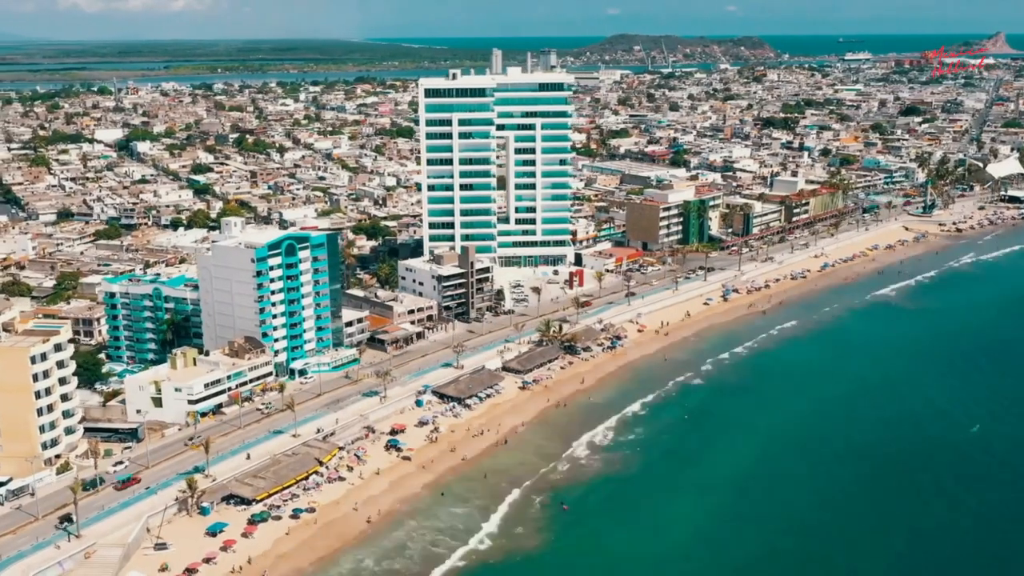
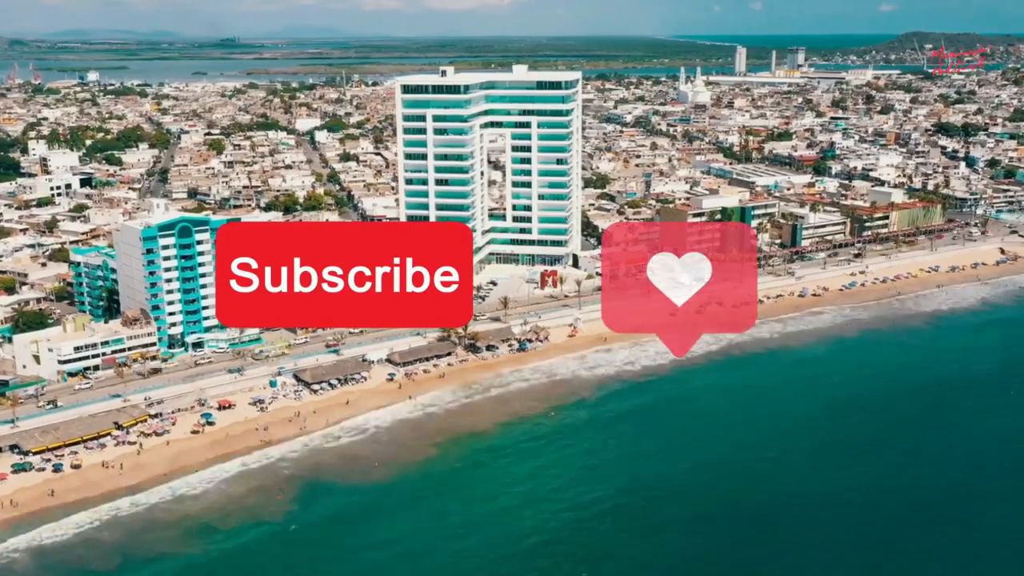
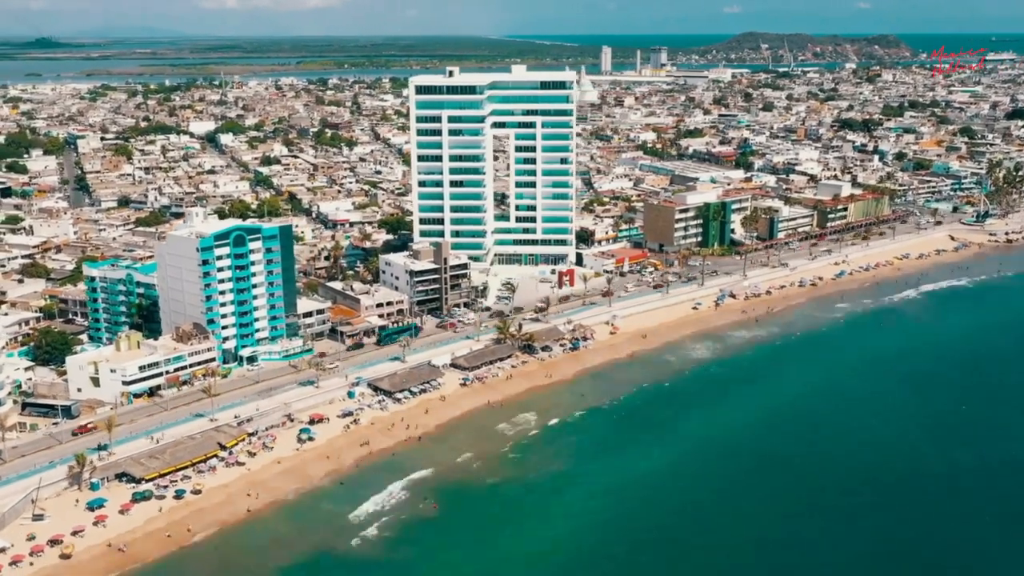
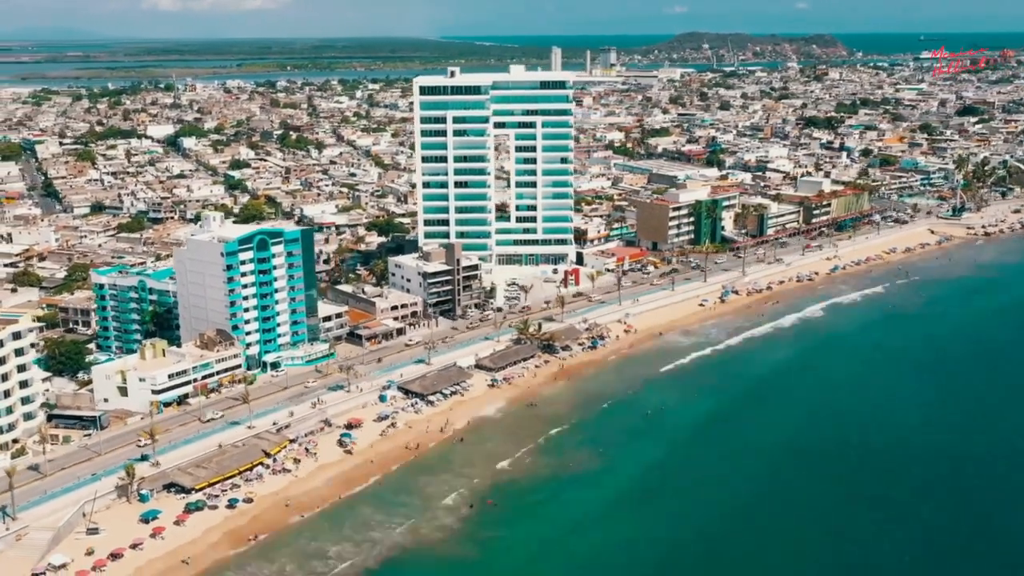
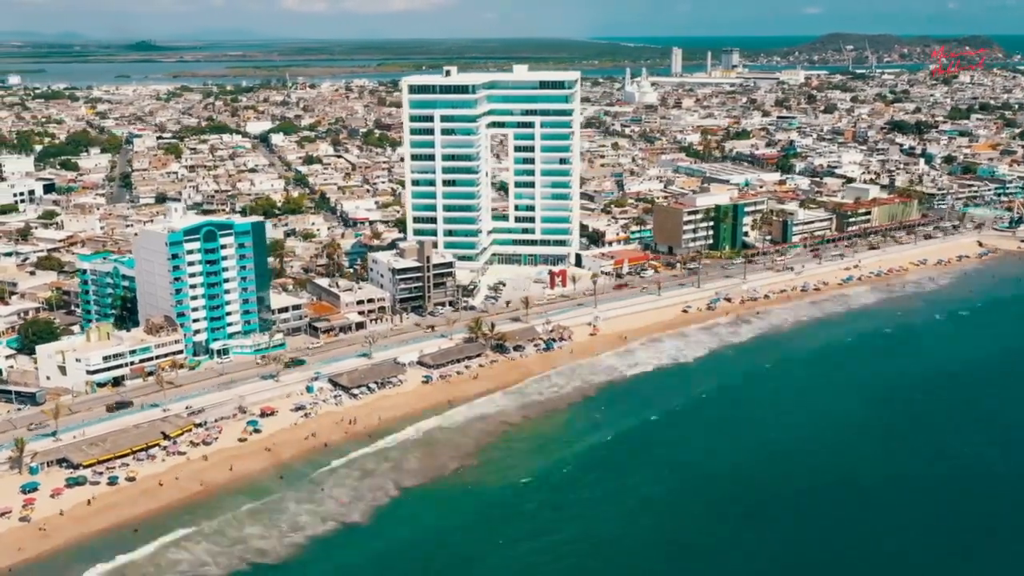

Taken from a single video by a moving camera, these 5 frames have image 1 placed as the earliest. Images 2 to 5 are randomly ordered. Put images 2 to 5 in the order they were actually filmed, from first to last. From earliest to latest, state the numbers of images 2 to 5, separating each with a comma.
4, 3, 5, 2
